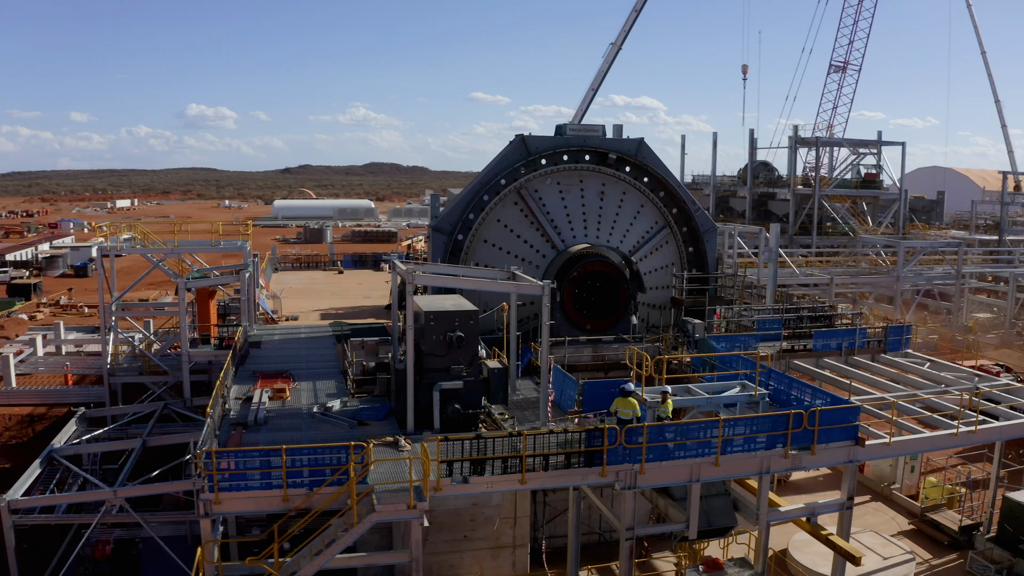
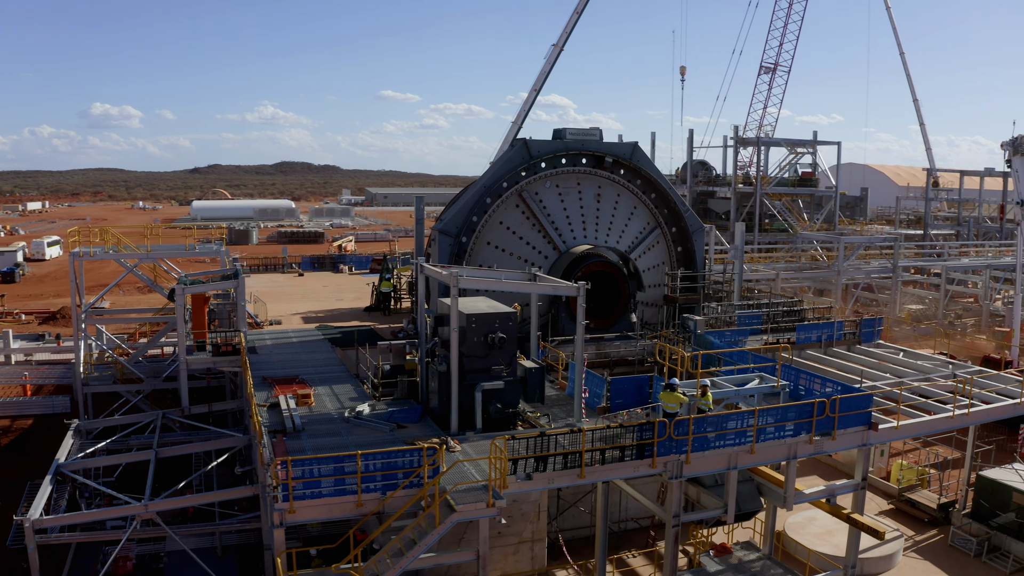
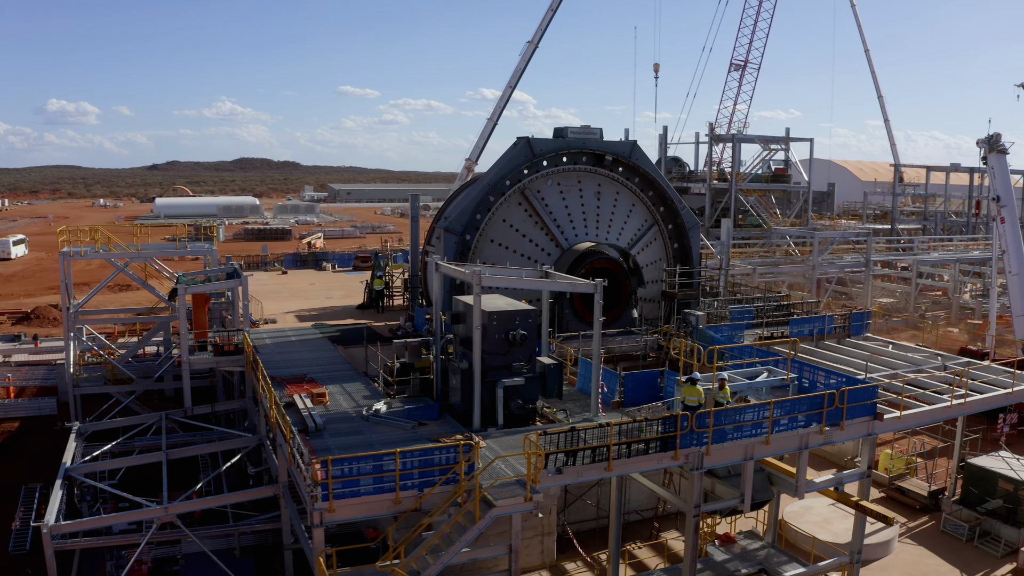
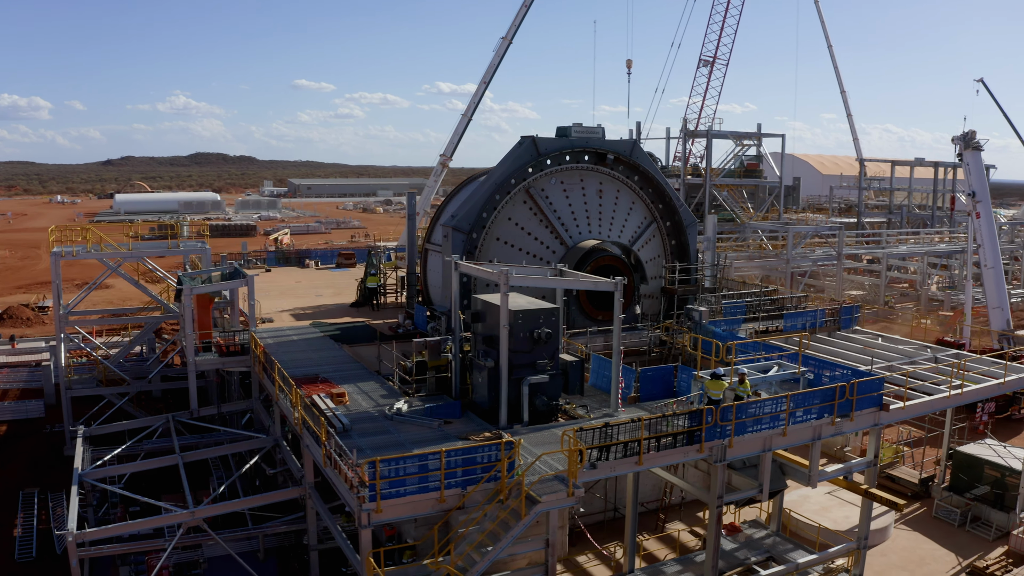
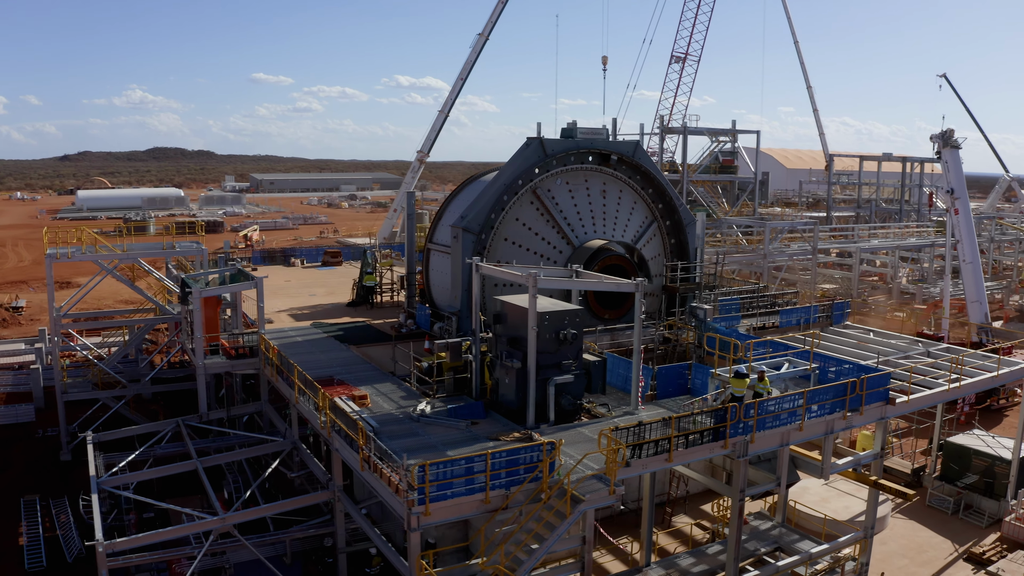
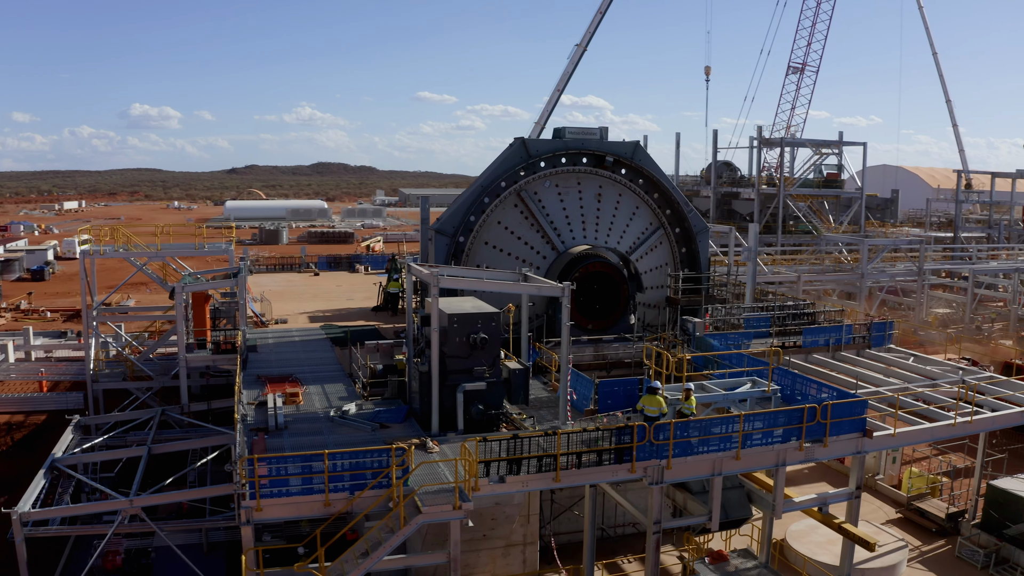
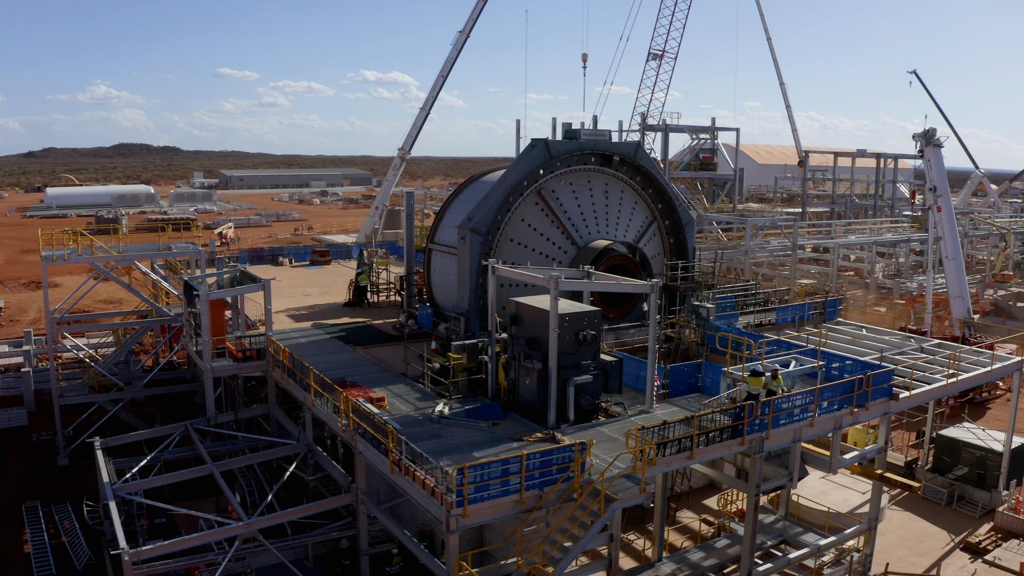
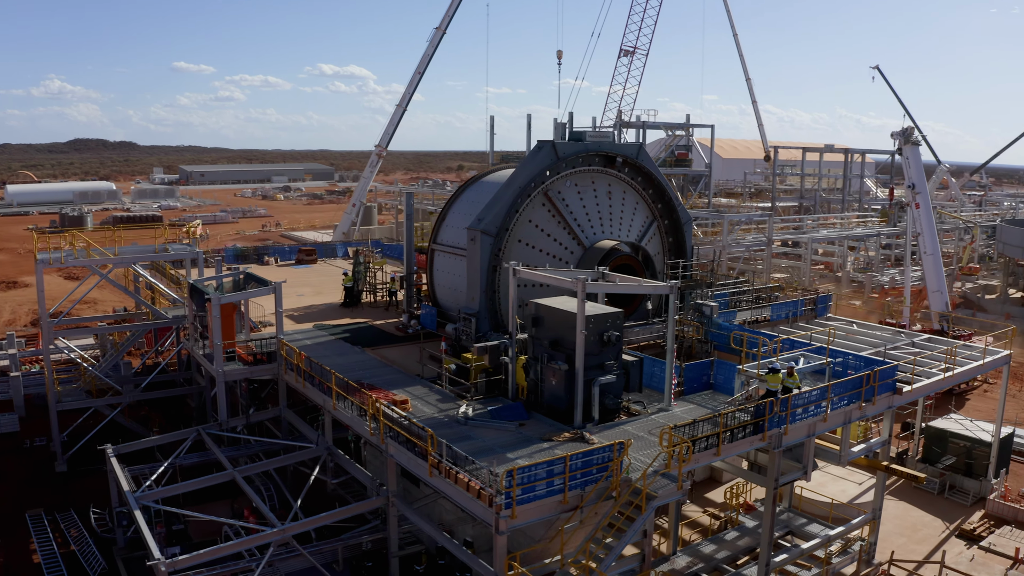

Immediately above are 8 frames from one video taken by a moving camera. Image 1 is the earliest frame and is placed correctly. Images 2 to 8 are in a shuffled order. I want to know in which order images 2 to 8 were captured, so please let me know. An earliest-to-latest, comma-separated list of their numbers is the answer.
6, 2, 3, 4, 5, 7, 8
